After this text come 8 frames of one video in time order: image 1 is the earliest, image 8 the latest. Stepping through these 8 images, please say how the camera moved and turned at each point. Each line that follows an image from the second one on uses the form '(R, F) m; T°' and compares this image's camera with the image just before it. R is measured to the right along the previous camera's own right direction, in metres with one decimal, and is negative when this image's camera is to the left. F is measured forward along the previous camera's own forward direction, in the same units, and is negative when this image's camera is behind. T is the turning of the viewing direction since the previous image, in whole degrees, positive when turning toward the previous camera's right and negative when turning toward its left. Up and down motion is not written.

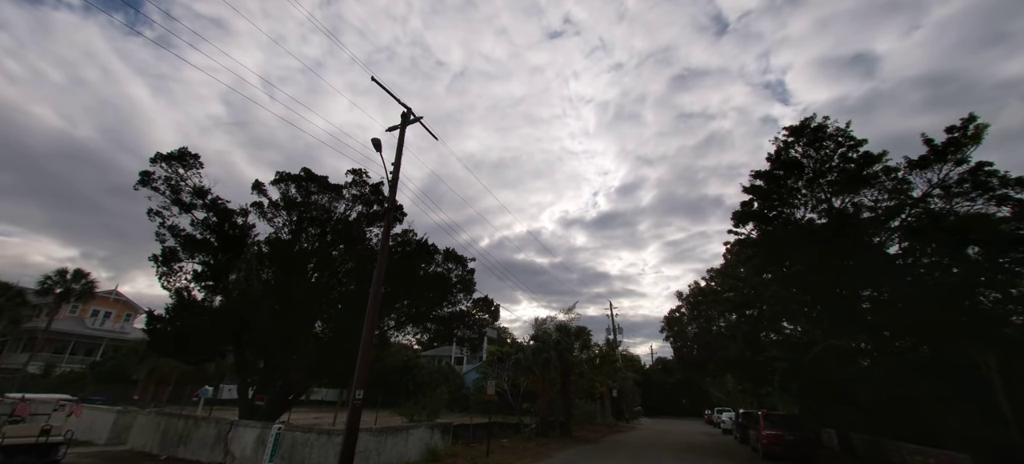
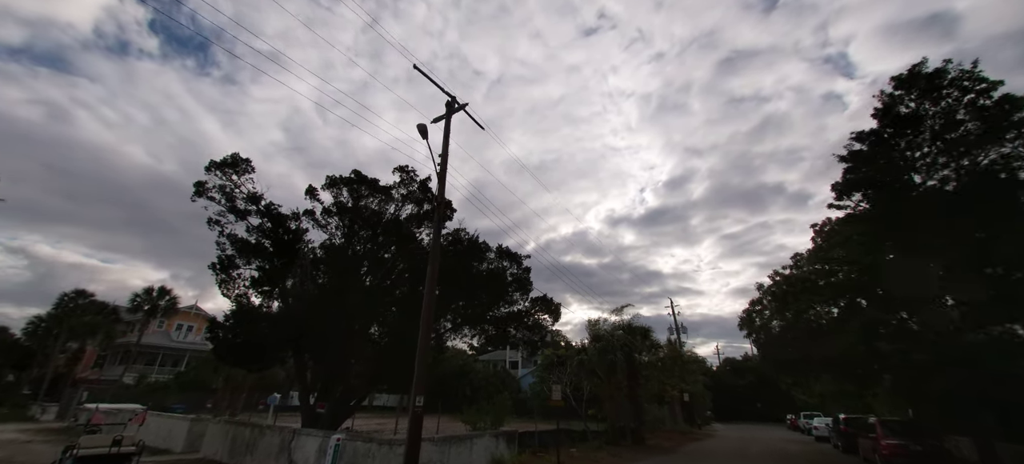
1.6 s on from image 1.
(-0.5, +1.2) m; -7°
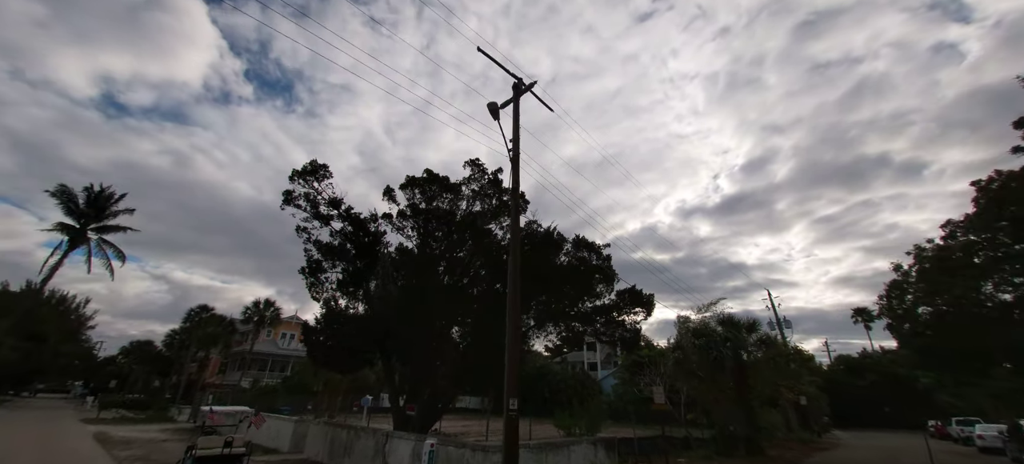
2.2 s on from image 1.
(-0.6, +1.0) m; -10°
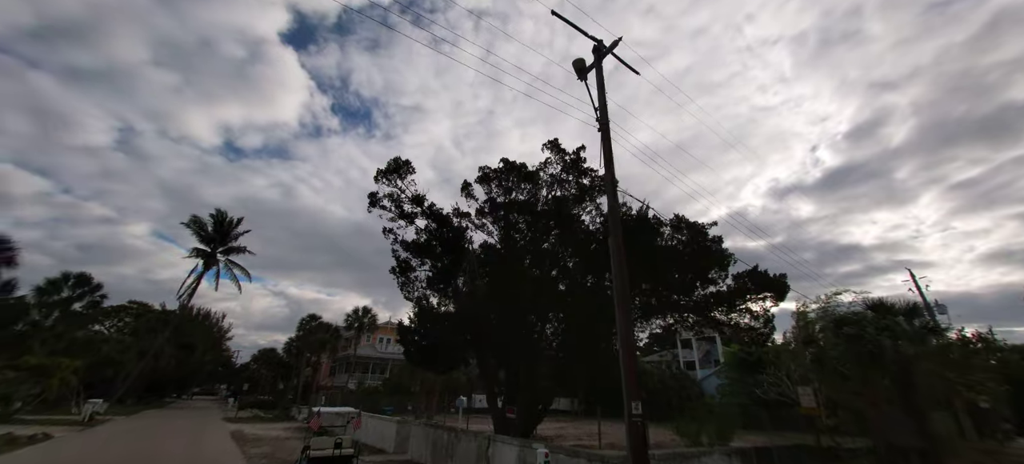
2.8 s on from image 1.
(-0.7, +1.1) m; -11°
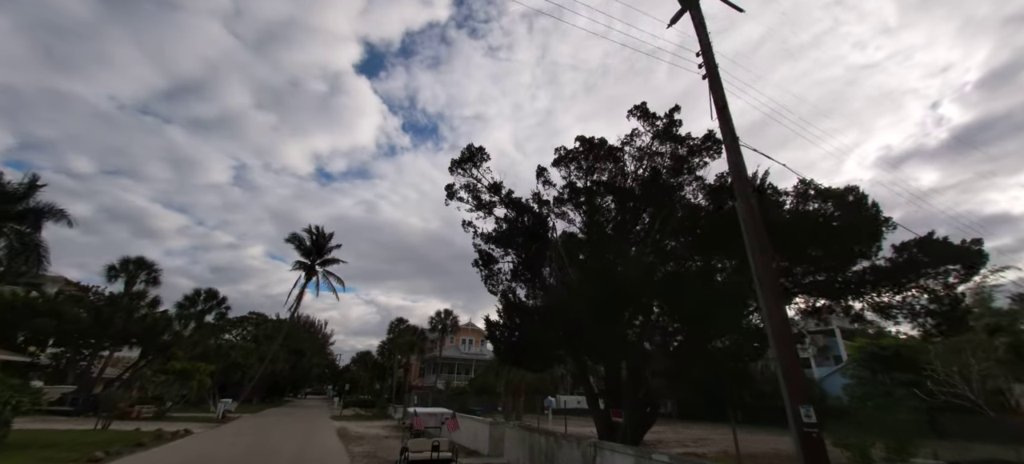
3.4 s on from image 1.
(-0.6, +1.1) m; -11°
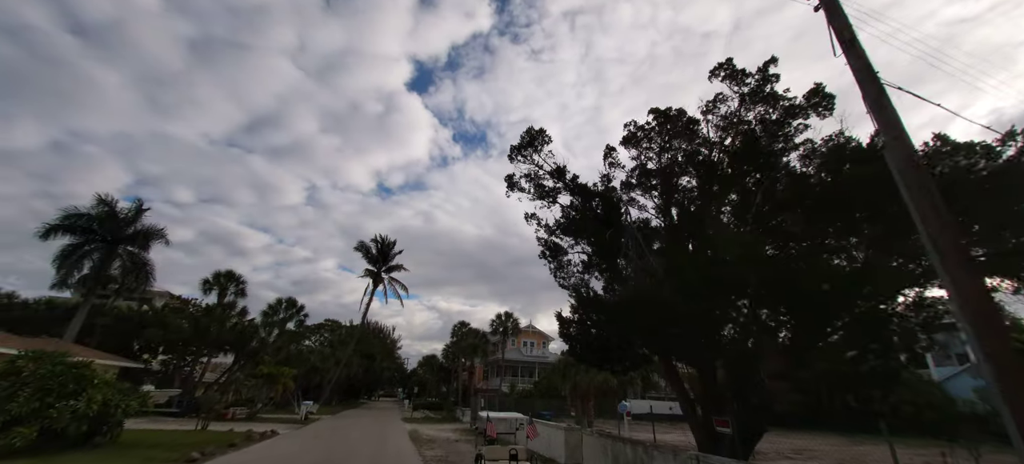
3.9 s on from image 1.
(-0.4, +0.9) m; -8°
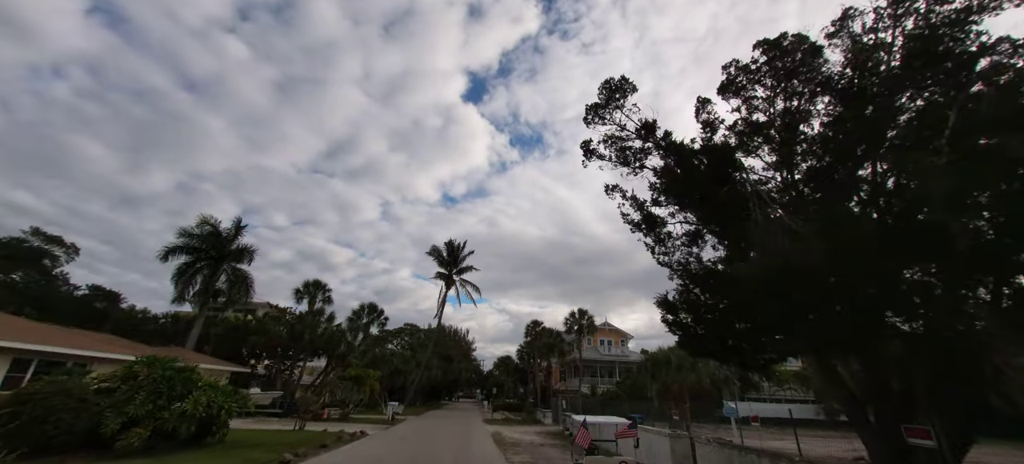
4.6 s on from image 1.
(-0.5, +1.3) m; -10°
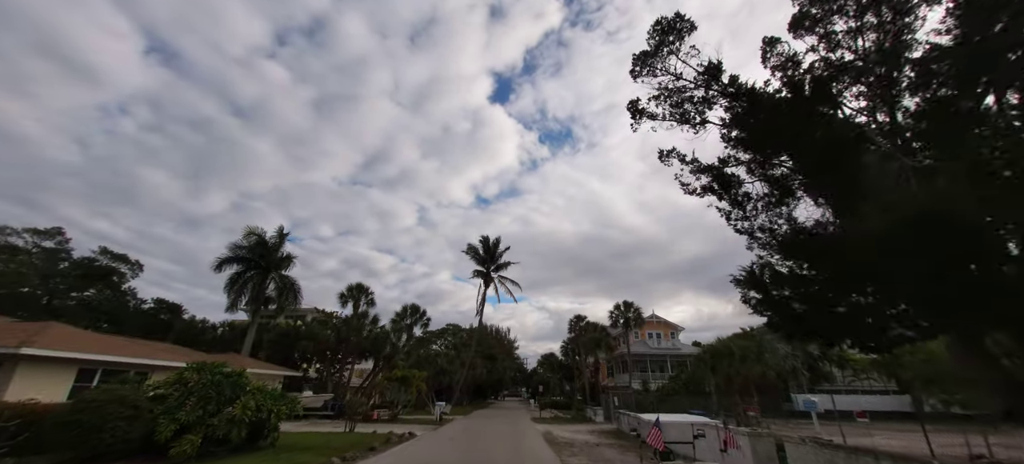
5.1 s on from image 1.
(-0.2, +1.0) m; -5°
